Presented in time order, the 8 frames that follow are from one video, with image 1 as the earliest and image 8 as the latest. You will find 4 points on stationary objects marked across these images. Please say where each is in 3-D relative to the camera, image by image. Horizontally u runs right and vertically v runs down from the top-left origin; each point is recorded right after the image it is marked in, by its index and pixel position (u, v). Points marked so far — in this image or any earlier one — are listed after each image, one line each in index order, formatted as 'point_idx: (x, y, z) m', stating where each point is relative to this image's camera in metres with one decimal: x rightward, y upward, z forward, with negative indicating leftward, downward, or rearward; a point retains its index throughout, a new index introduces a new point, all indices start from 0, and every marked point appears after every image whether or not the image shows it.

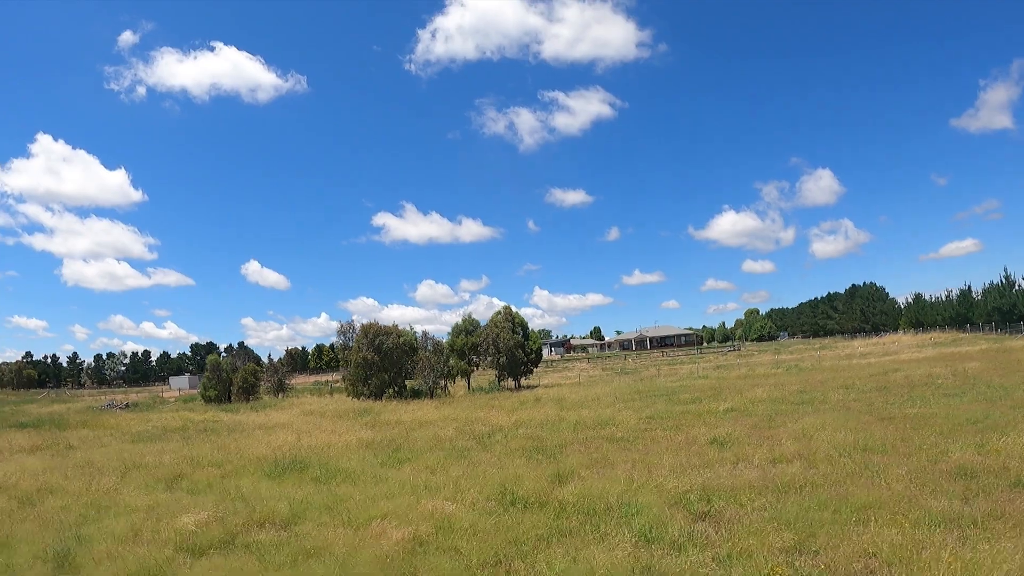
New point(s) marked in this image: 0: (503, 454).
0: (-0.2, -4.4, +15.7) m
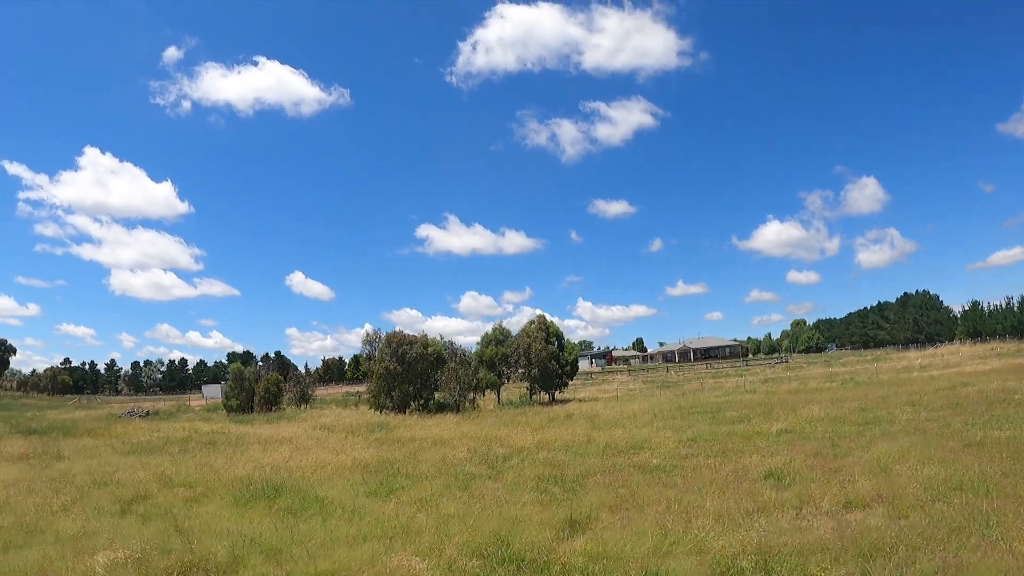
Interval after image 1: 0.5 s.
0: (0.0, -4.3, +13.2) m
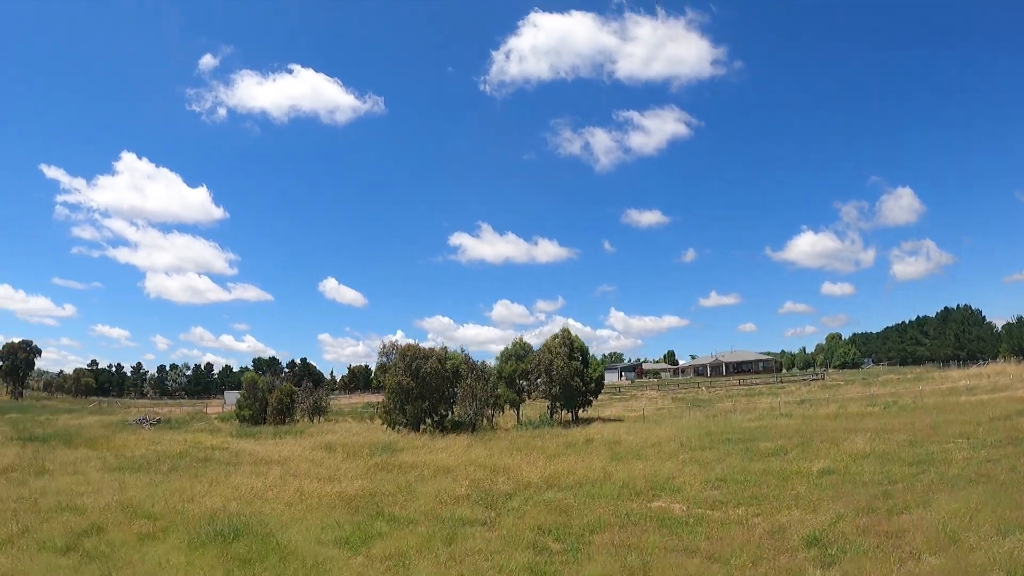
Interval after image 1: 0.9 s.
0: (-0.1, -4.8, +11.4) m
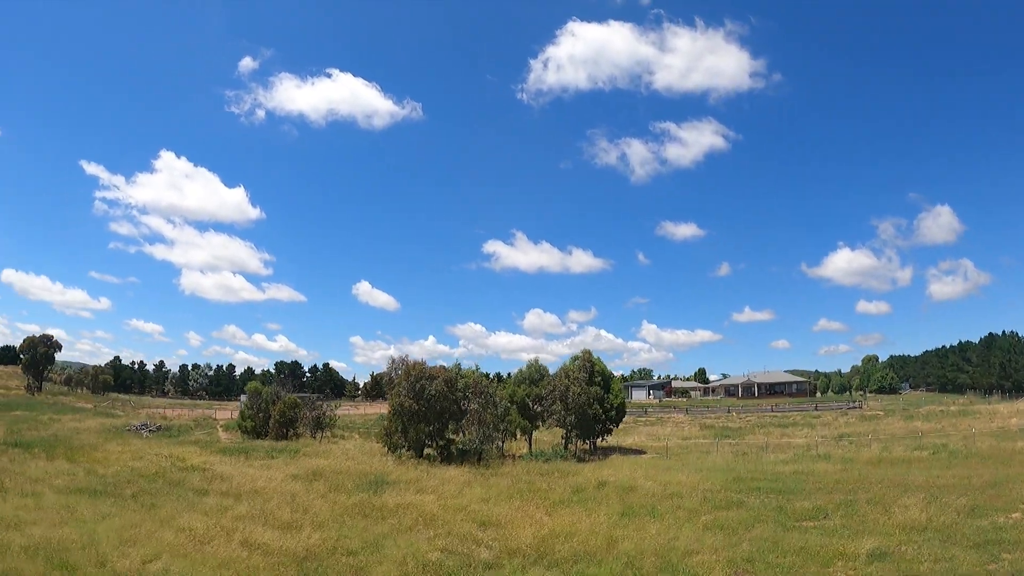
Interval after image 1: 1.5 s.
0: (-0.7, -5.4, +8.9) m
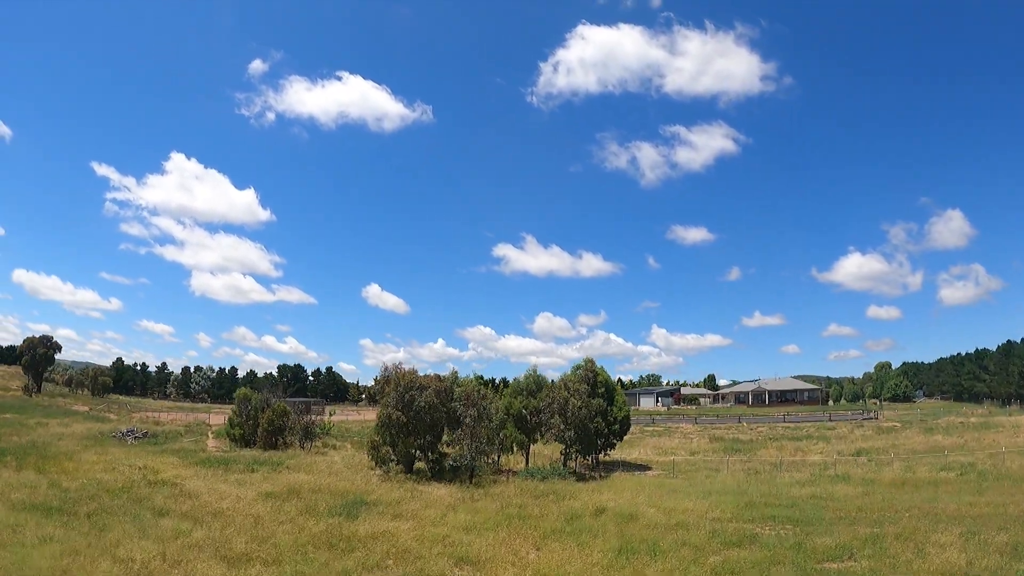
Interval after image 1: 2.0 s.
0: (-1.3, -5.5, +6.9) m
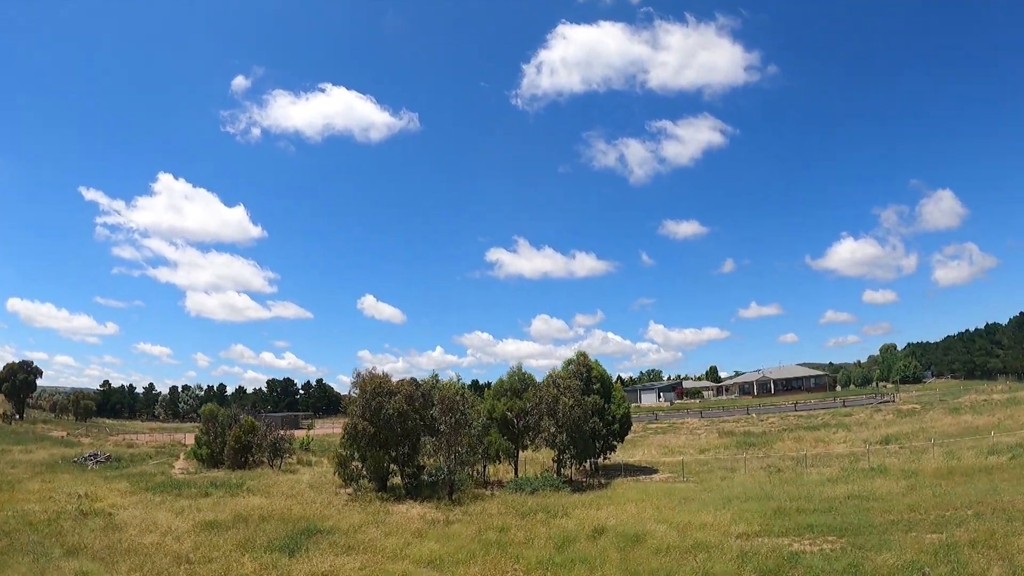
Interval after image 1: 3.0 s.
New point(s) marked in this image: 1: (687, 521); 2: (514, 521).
0: (-1.9, -4.8, +3.1) m
1: (+4.9, -6.6, +17.0) m
2: (+0.1, -7.2, +18.5) m
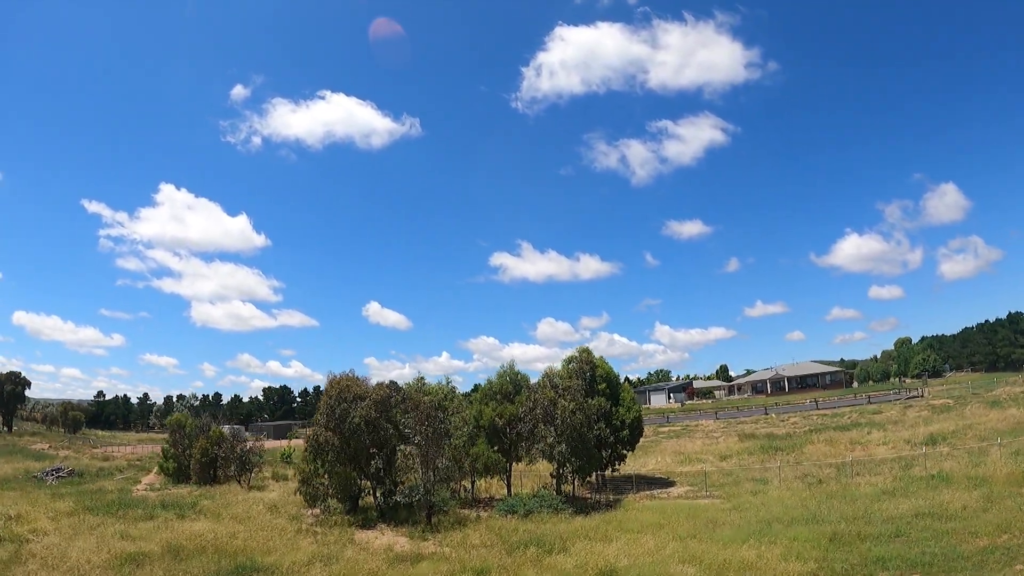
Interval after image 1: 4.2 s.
0: (-2.5, -4.1, -0.9) m
1: (+4.5, -5.9, +12.9) m
2: (-0.3, -6.6, +14.5) m
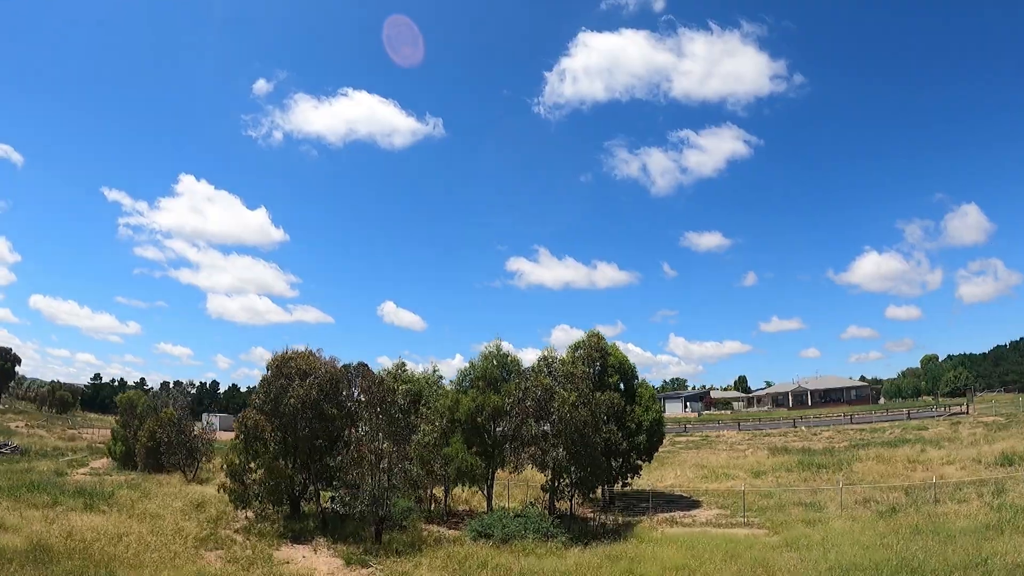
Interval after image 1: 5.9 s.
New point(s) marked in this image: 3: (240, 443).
0: (-3.5, -2.6, -5.7) m
1: (+3.7, -4.7, +7.9) m
2: (-1.1, -5.2, +9.6) m
3: (-8.3, -4.9, +18.6) m
